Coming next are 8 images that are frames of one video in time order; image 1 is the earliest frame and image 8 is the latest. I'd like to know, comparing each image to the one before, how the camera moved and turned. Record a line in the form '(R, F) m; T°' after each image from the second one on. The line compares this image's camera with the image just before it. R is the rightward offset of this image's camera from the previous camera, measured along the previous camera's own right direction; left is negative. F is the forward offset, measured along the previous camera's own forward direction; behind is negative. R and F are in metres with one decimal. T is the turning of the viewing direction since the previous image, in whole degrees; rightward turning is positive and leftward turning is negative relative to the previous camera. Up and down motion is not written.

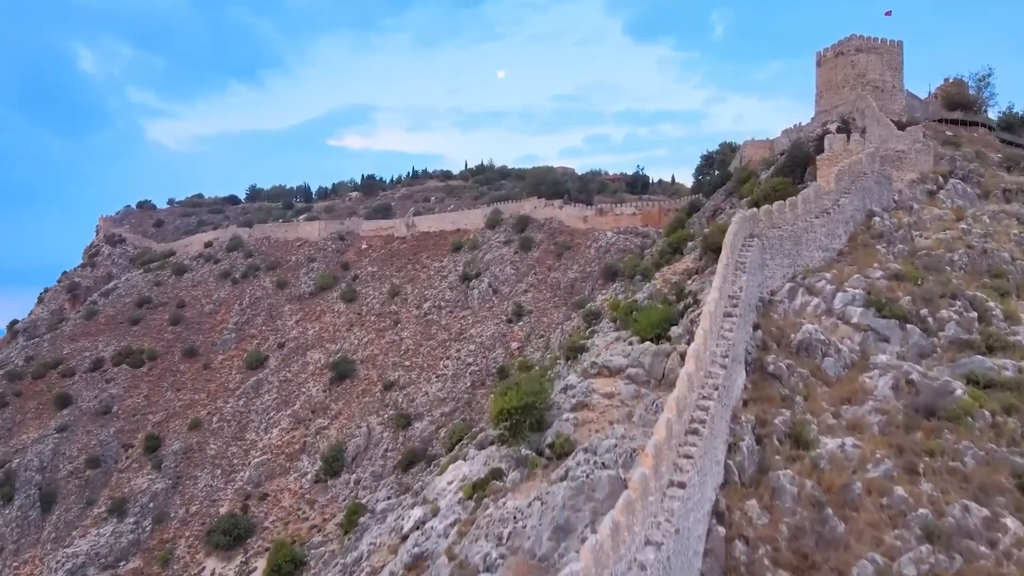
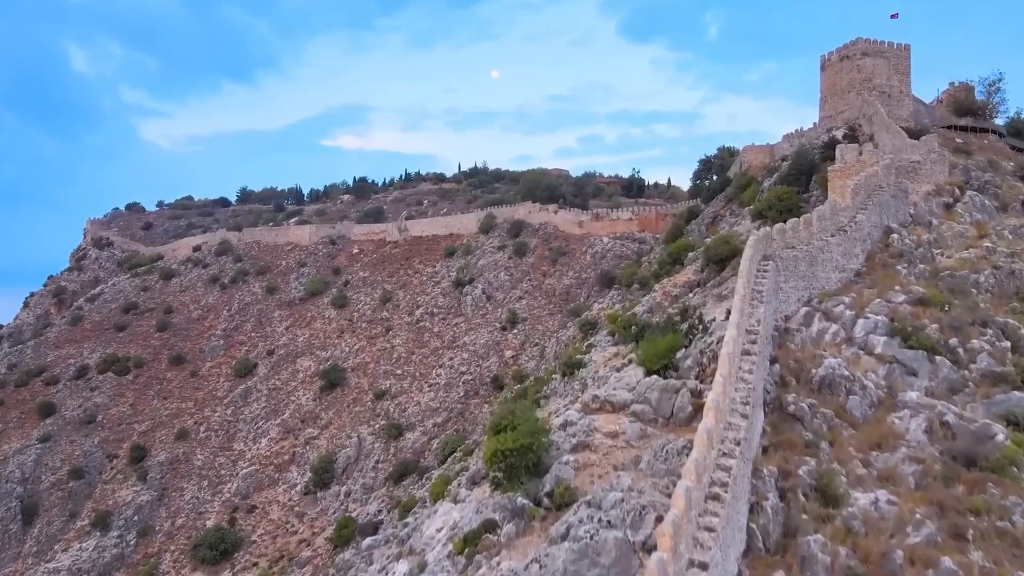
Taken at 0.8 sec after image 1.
(0.0, +0.7) m; 0°
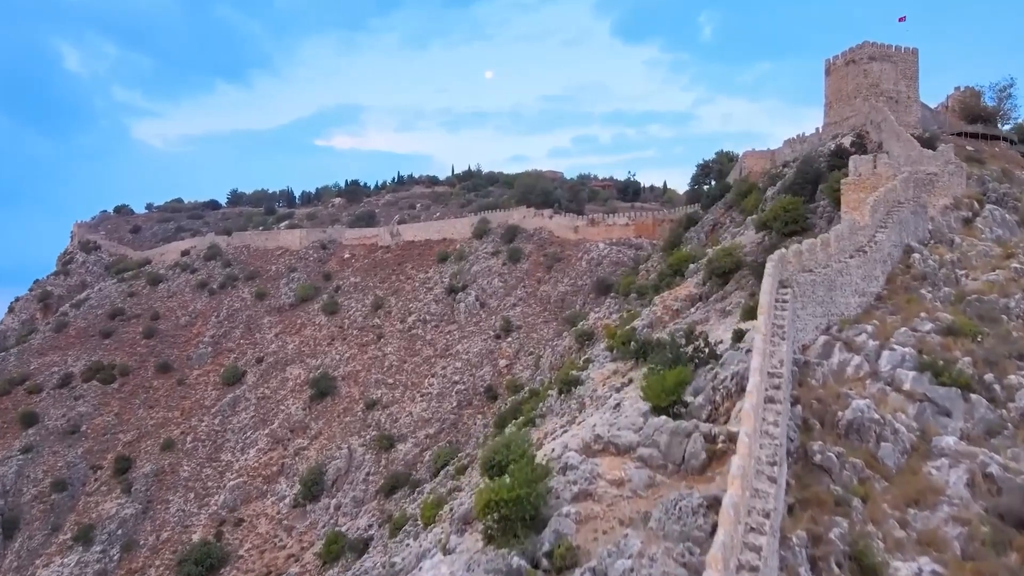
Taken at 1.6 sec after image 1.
(0.0, +0.7) m; 0°
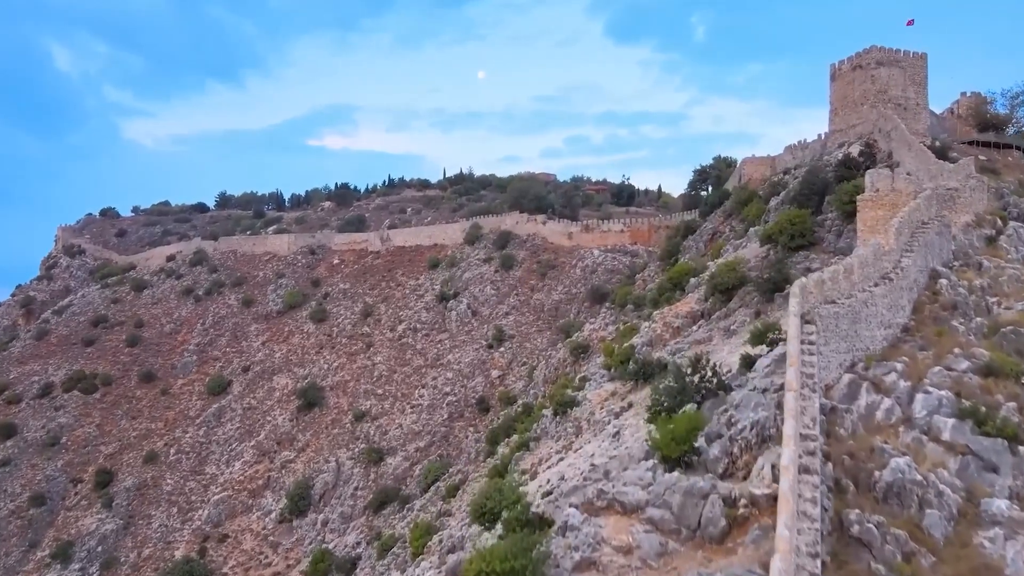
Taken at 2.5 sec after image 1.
(0.0, +0.8) m; +1°
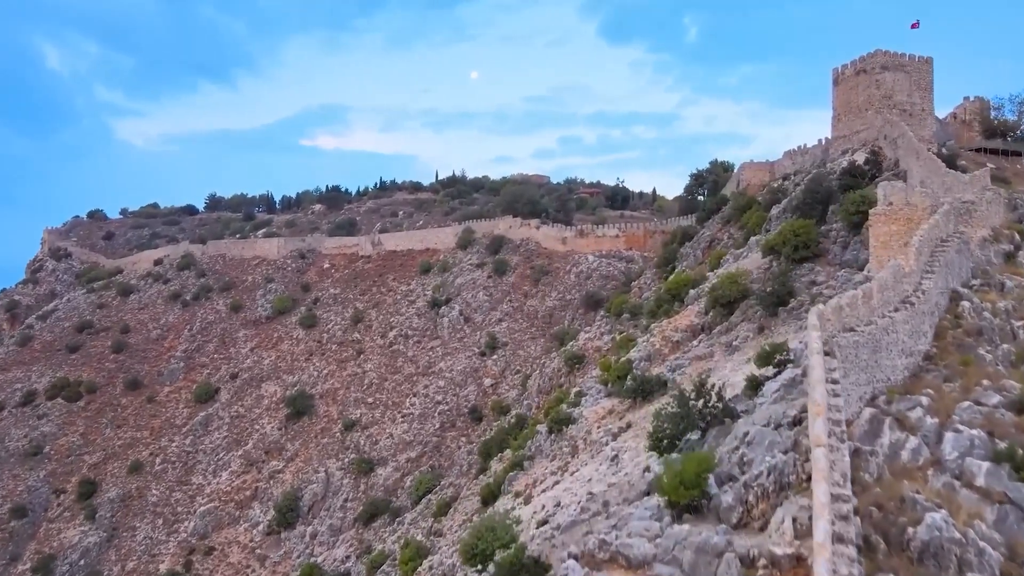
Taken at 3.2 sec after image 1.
(0.0, +0.6) m; 0°
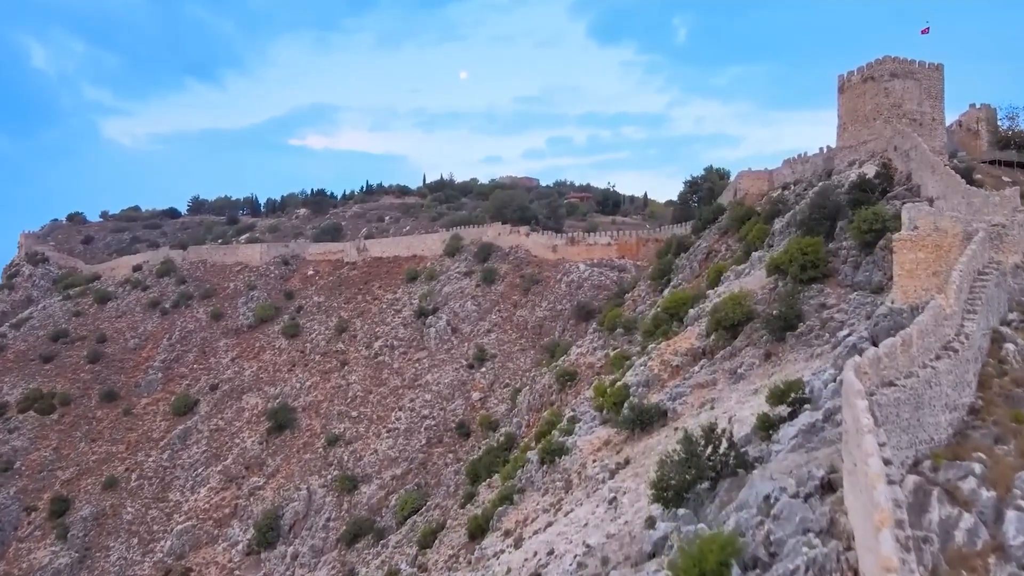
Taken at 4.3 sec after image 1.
(0.0, +0.9) m; +1°
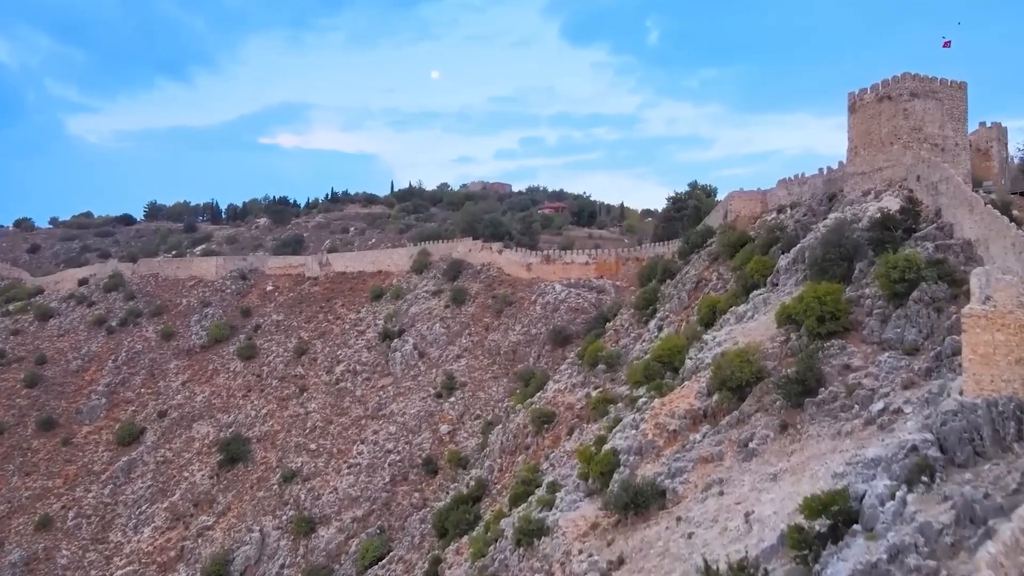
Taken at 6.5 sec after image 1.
(0.0, +2.0) m; +2°
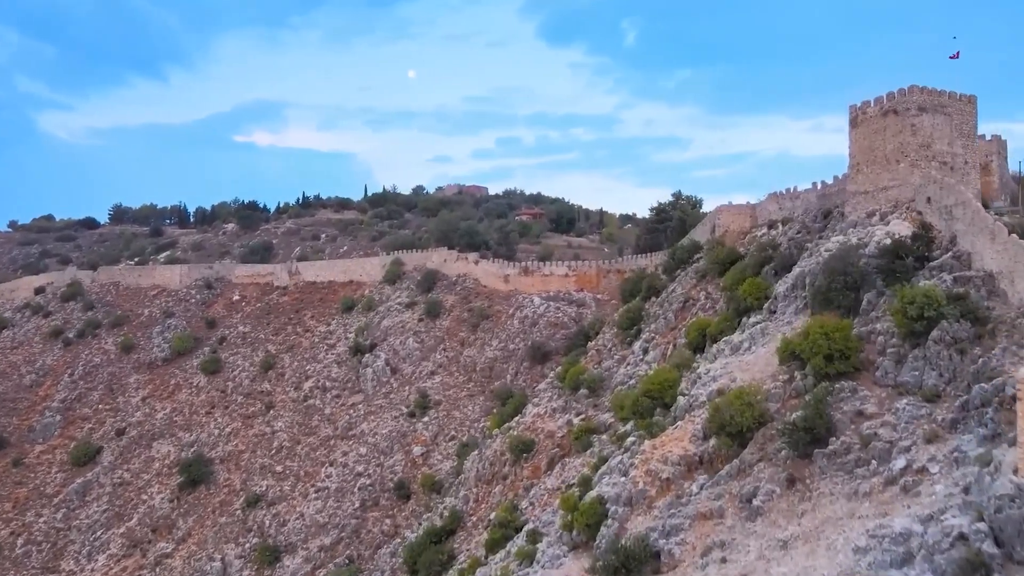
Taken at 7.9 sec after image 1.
(0.0, +1.2) m; +2°
